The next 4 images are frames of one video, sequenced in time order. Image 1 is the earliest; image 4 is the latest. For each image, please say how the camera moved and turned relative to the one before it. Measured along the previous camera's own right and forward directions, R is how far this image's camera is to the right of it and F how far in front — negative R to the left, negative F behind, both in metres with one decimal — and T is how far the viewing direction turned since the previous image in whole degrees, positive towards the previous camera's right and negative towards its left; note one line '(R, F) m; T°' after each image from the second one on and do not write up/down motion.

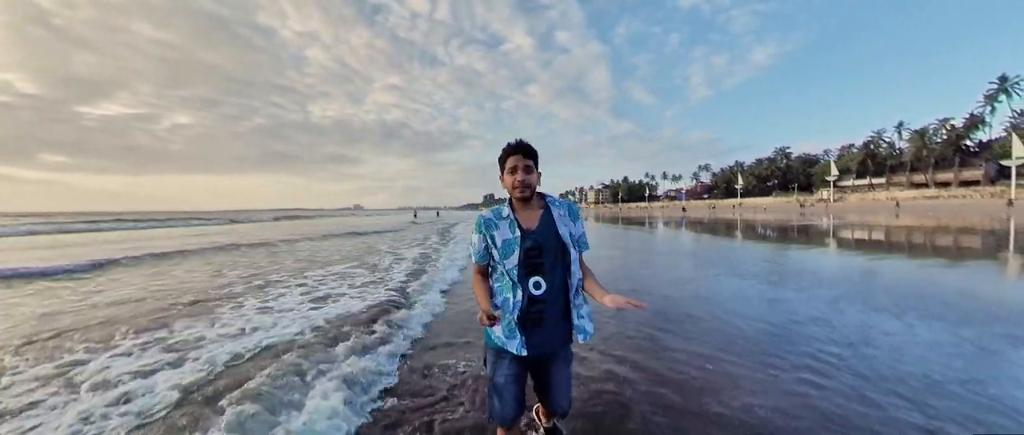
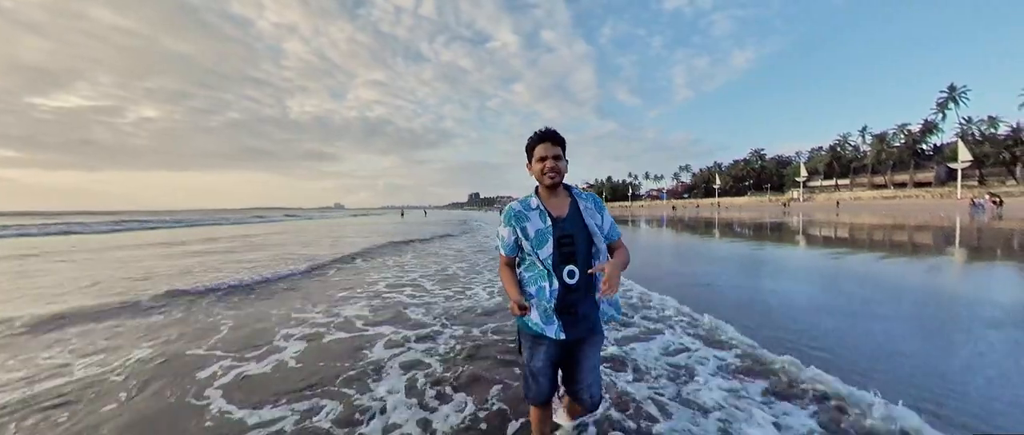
(-0.1, -1.1) m; +2°
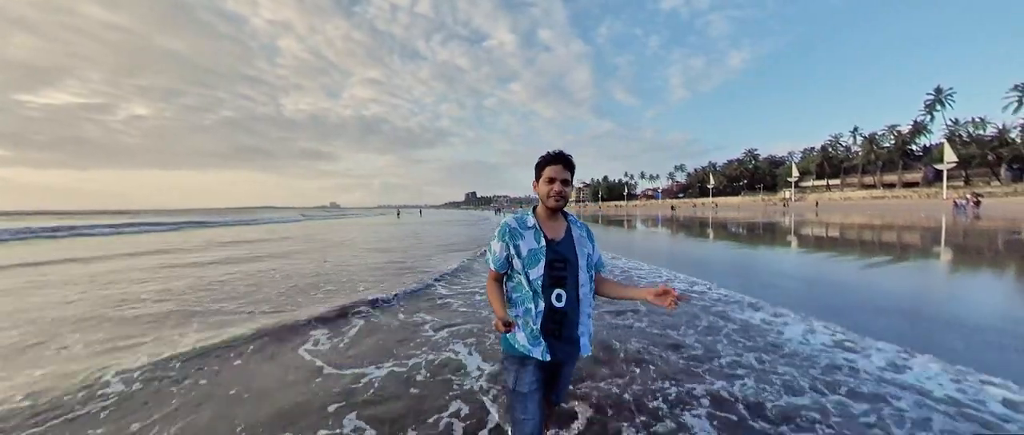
(+0.1, -0.3) m; 0°
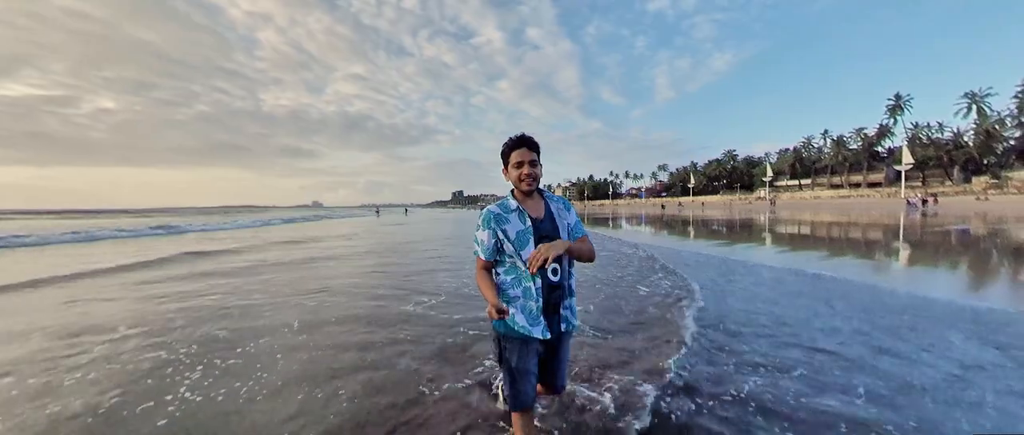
(+0.1, -0.9) m; +2°
